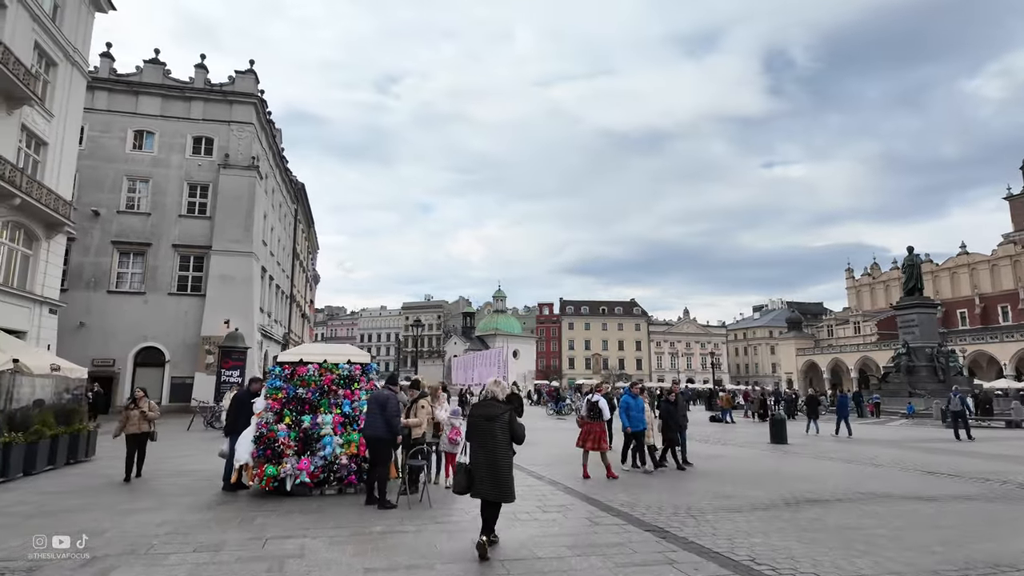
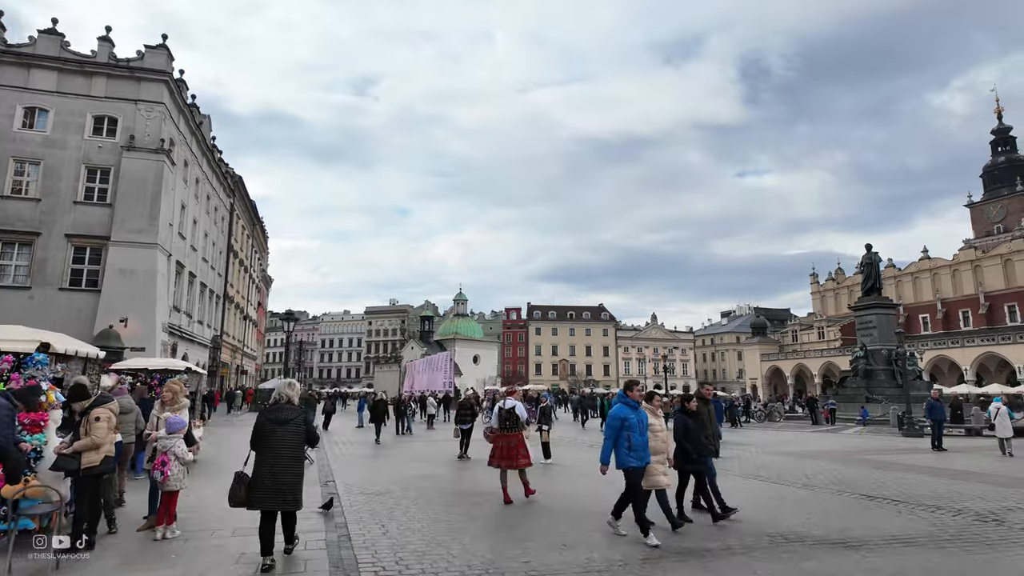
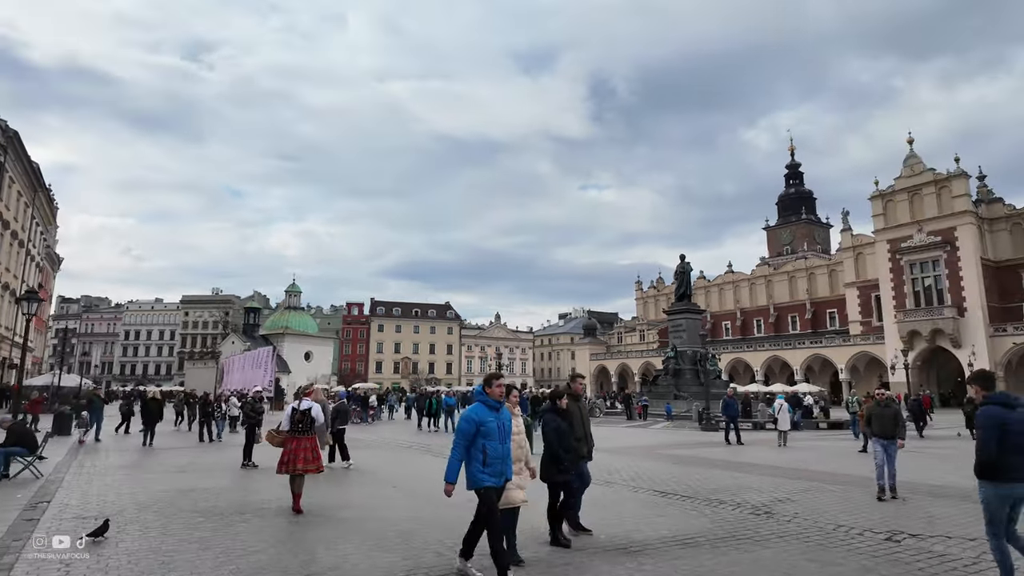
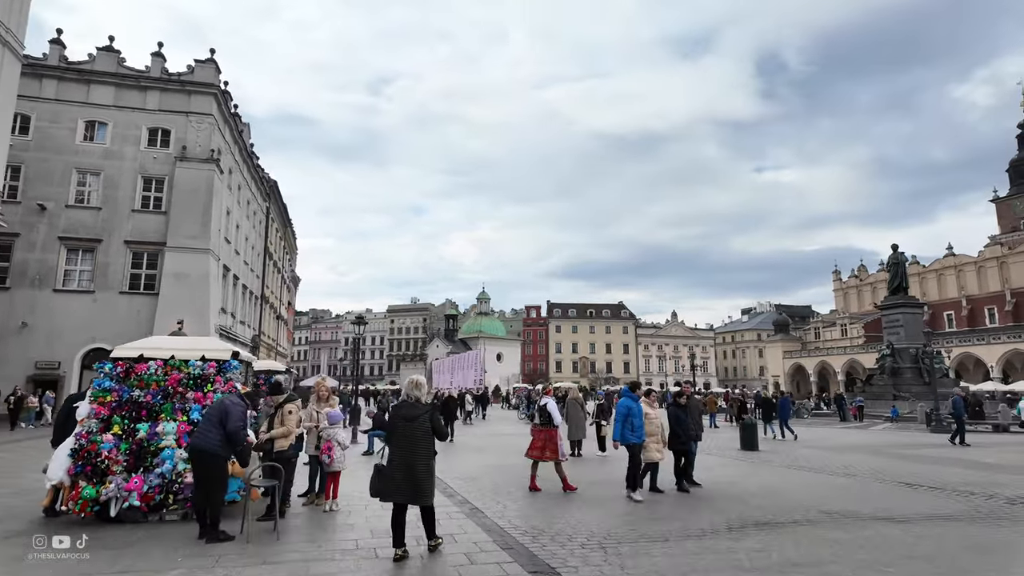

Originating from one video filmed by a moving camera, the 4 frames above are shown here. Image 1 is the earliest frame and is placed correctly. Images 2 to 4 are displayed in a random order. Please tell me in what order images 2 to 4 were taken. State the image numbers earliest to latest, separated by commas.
4, 2, 3
